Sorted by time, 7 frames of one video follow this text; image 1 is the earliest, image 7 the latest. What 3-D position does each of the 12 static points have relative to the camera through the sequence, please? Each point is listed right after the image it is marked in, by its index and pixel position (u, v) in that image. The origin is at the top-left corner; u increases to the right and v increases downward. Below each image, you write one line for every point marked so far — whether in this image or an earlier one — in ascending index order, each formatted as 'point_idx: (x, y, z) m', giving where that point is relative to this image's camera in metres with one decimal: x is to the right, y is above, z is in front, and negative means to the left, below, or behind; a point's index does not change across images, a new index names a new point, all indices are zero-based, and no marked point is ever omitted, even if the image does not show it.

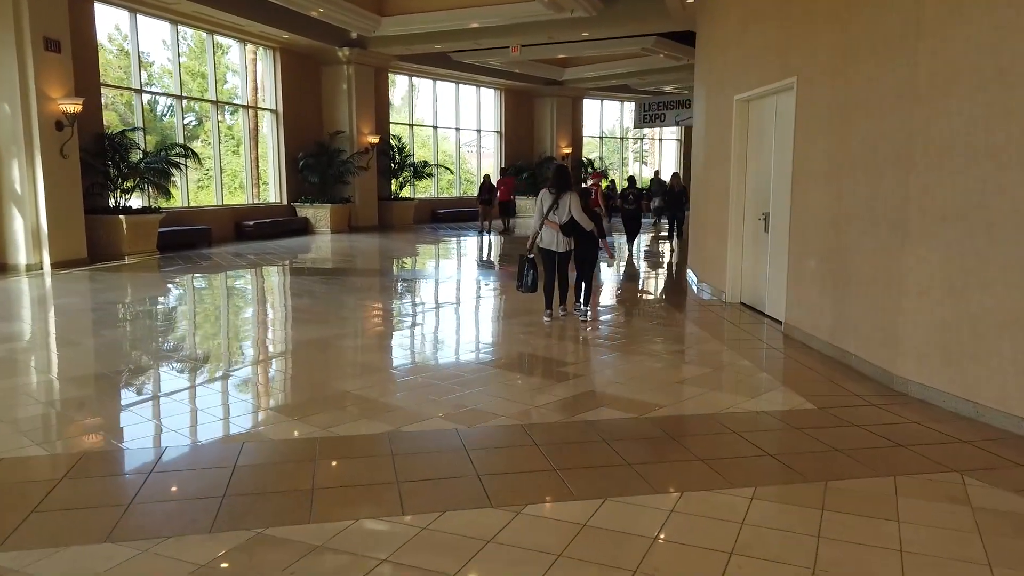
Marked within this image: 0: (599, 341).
0: (+0.7, -0.4, +5.6) m
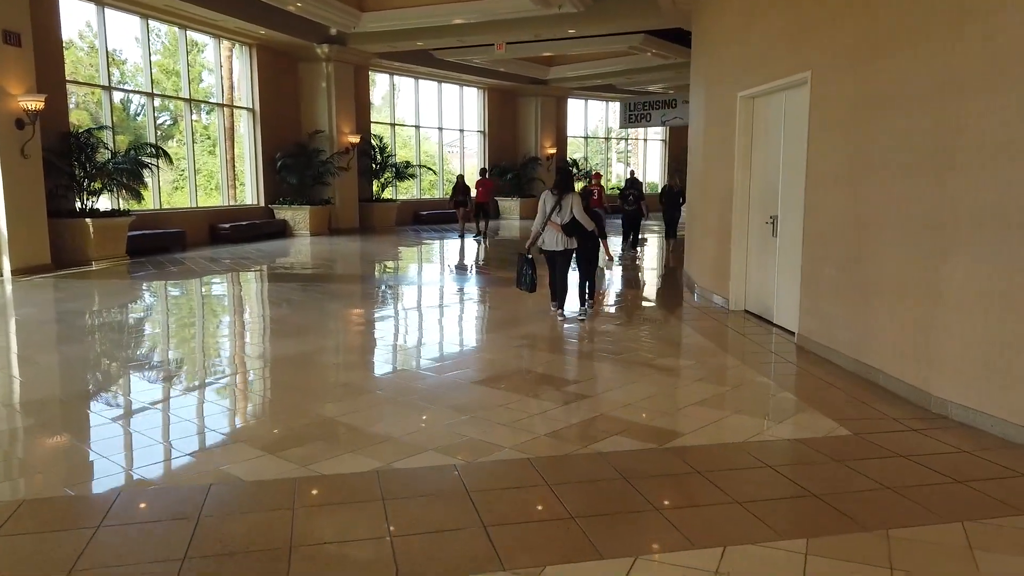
0: (+0.6, -0.4, +5.2) m
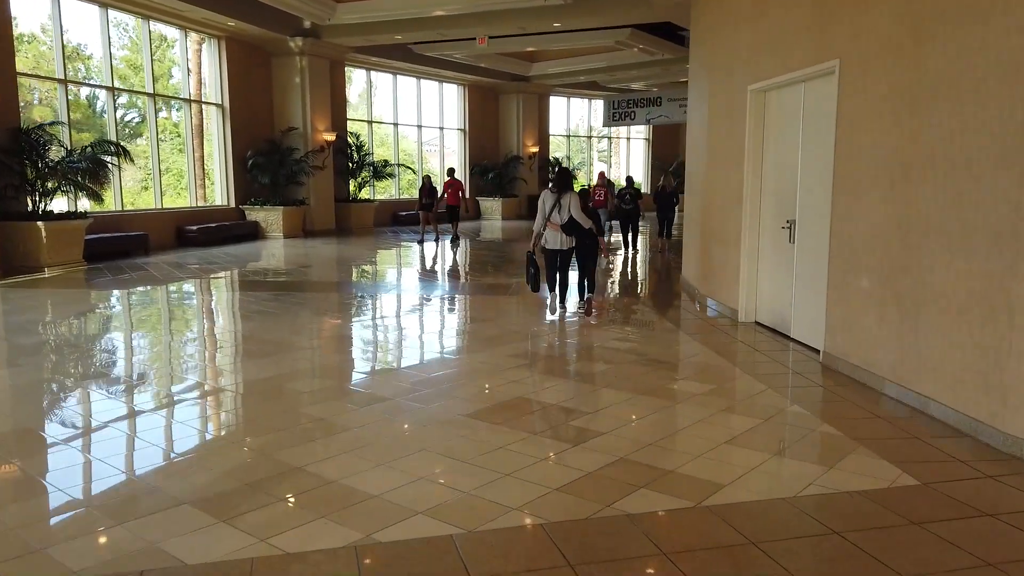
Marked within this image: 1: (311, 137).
0: (+0.6, -0.5, +4.7) m
1: (-3.9, +2.9, +14.6) m
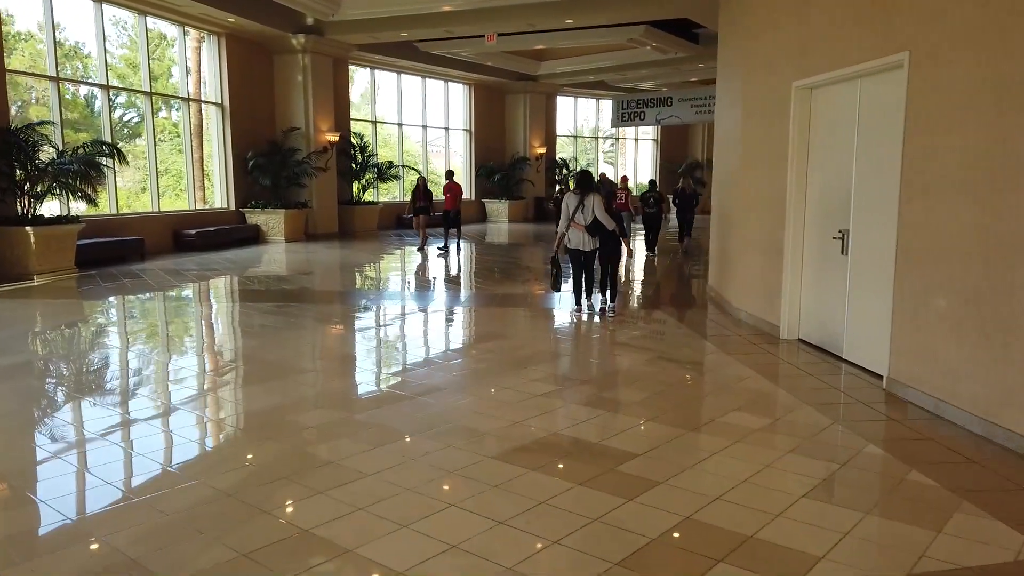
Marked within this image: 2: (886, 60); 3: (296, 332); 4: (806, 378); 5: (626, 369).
0: (+0.7, -0.6, +4.2) m
1: (-3.7, +2.8, +14.2) m
2: (+2.0, +1.2, +4.1) m
3: (-1.9, -0.4, +6.7) m
4: (+1.8, -0.5, +4.6) m
5: (+0.7, -0.5, +4.9) m
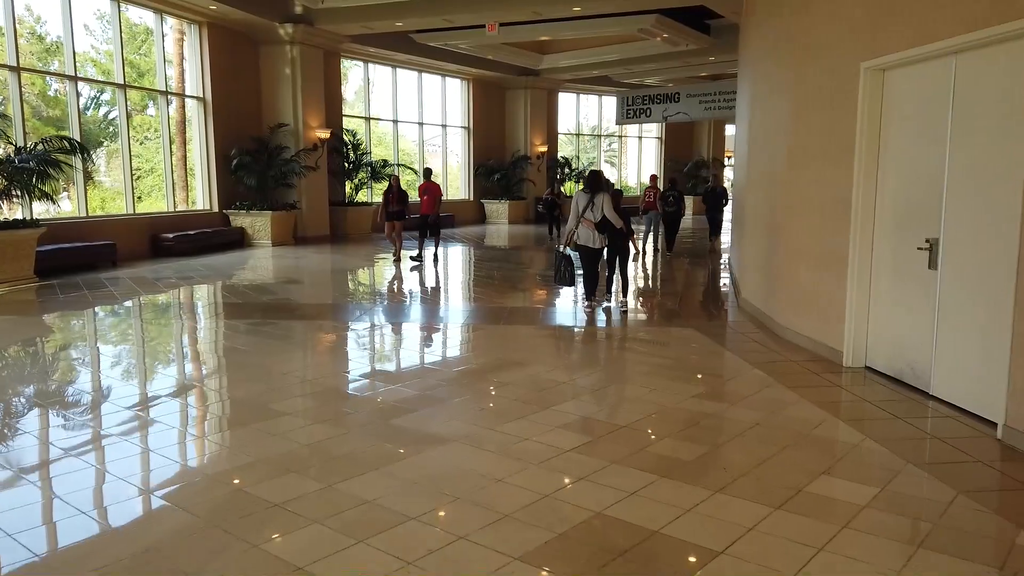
0: (+0.8, -0.7, +3.4) m
1: (-3.7, +2.7, +13.3) m
2: (+2.1, +1.1, +3.3) m
3: (-1.8, -0.5, +5.9) m
4: (+1.9, -0.7, +3.7) m
5: (+0.8, -0.6, +4.1) m
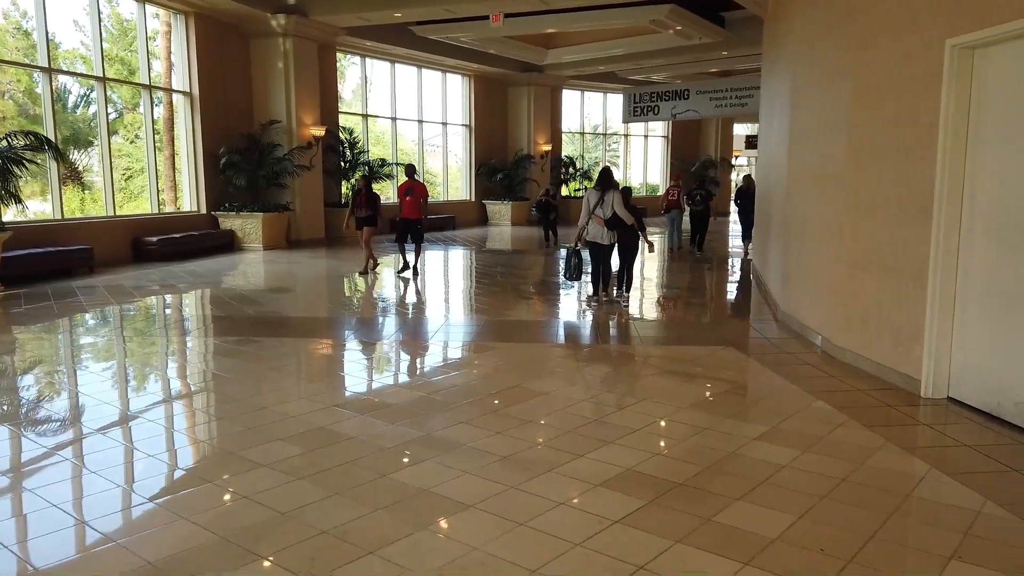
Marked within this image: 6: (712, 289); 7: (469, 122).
0: (+0.9, -0.8, +2.7) m
1: (-3.6, +2.6, +12.6) m
2: (+2.2, +1.0, +2.6) m
3: (-1.7, -0.6, +5.2) m
4: (+2.0, -0.7, +3.1) m
5: (+0.9, -0.7, +3.4) m
6: (+2.2, 0.0, +8.3) m
7: (-1.0, +3.8, +17.6) m
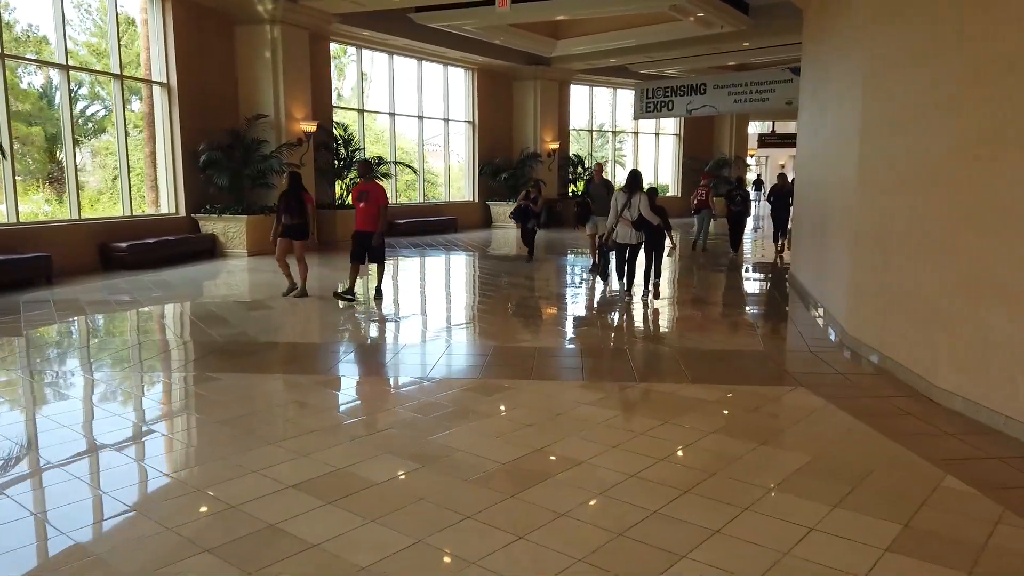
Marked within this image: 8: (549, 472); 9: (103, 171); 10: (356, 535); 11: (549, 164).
0: (+1.0, -0.9, +1.8) m
1: (-3.5, +2.5, +11.7) m
2: (+2.3, +0.9, +1.6) m
3: (-1.6, -0.7, +4.2) m
4: (+2.0, -0.9, +2.1) m
5: (+1.0, -0.9, +2.5) m
6: (+2.3, -0.2, +7.4) m
7: (-0.9, +3.7, +16.7) m
8: (+0.2, -0.8, +3.0) m
9: (-5.4, +1.5, +9.5) m
10: (-0.5, -0.9, +2.4) m
11: (+0.8, +2.9, +17.7) m
